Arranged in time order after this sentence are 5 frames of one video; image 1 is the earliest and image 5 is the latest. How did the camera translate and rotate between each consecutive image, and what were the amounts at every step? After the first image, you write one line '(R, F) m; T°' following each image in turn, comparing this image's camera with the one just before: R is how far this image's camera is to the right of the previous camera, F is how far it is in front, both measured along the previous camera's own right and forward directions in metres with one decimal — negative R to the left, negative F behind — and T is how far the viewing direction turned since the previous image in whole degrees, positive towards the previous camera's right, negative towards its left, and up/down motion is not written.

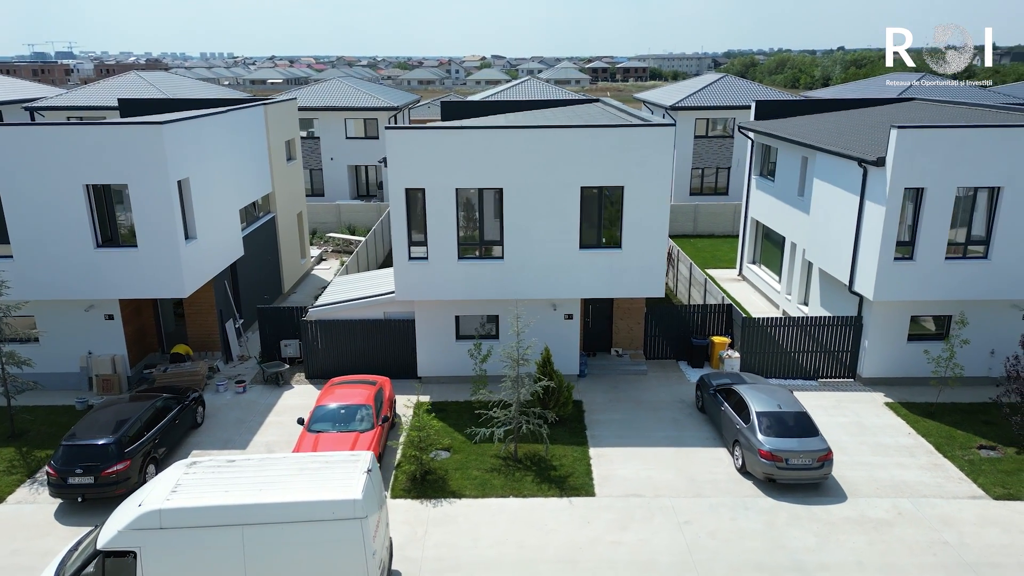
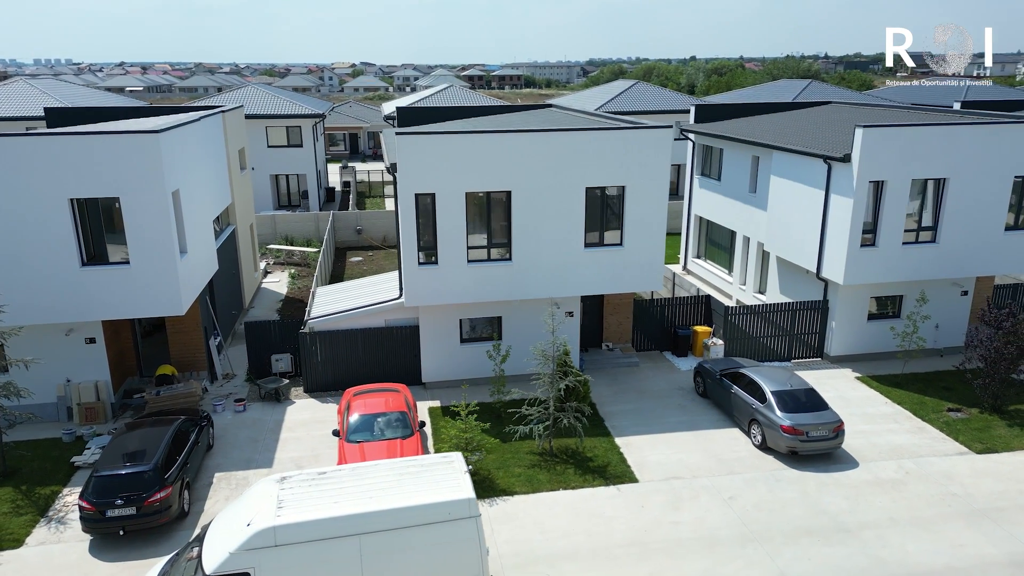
(-2.9, -0.1) m; +9°
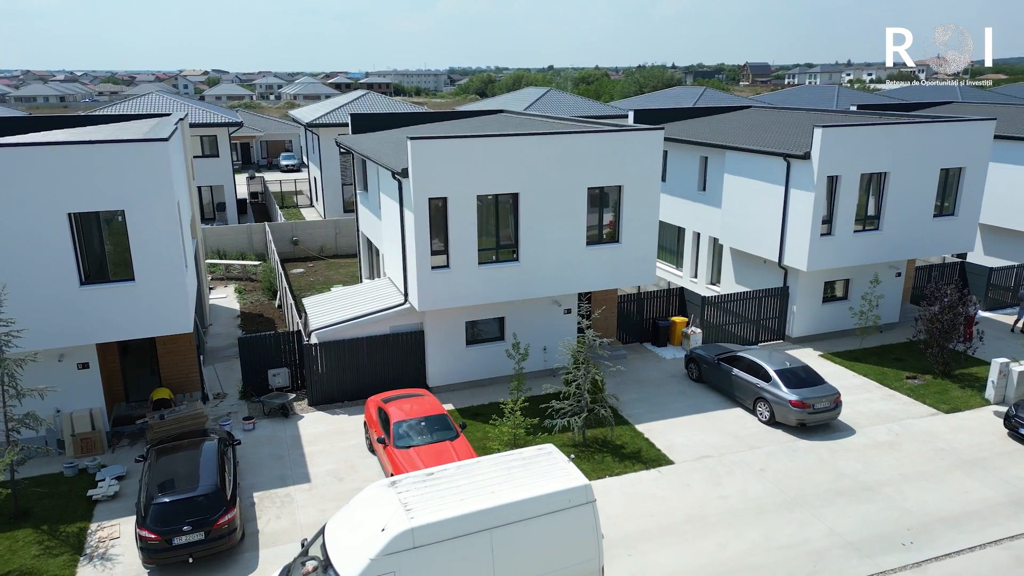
(-3.1, -0.1) m; +10°
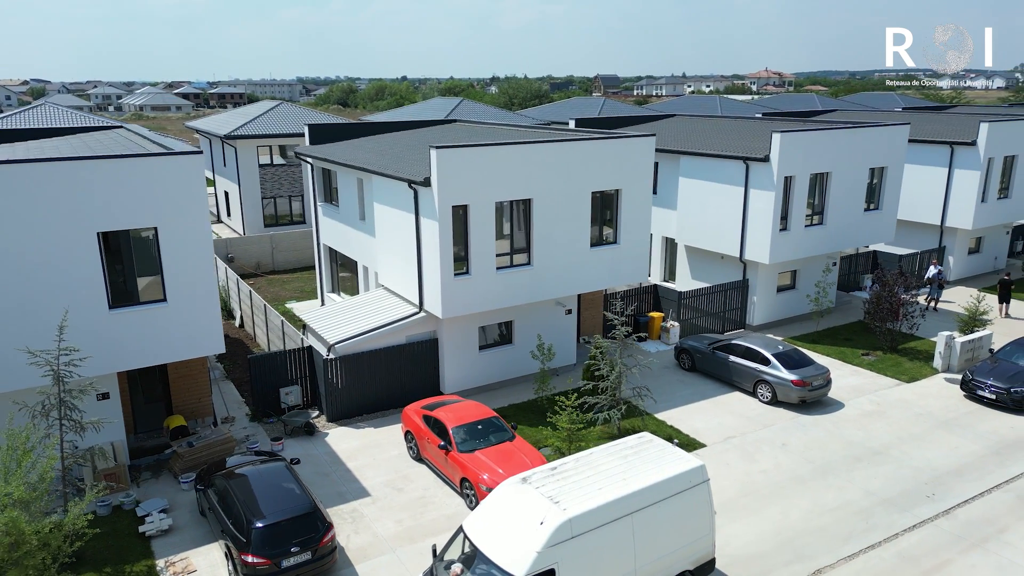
(-3.5, -0.1) m; +10°
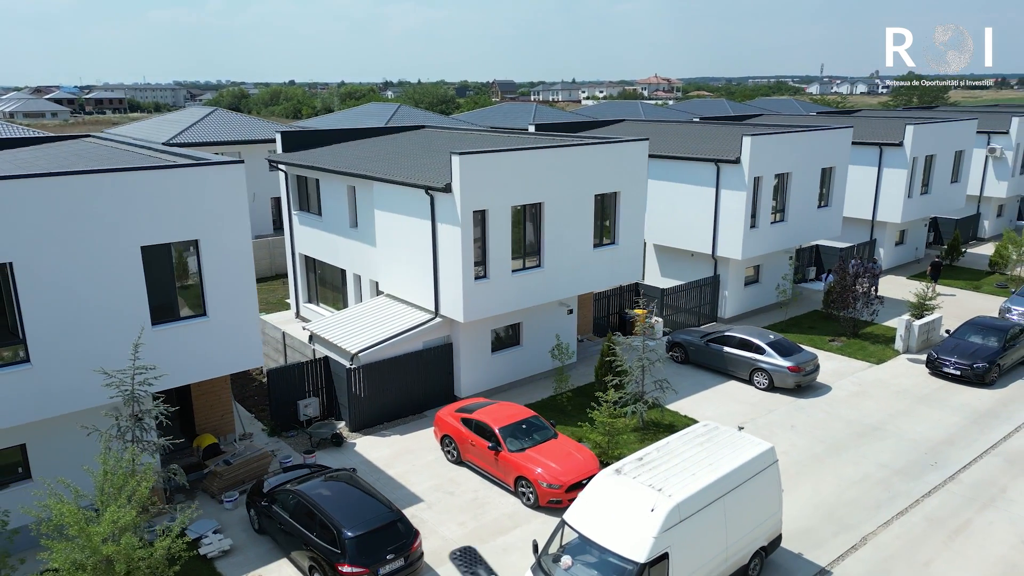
(-2.7, -0.2) m; +8°
